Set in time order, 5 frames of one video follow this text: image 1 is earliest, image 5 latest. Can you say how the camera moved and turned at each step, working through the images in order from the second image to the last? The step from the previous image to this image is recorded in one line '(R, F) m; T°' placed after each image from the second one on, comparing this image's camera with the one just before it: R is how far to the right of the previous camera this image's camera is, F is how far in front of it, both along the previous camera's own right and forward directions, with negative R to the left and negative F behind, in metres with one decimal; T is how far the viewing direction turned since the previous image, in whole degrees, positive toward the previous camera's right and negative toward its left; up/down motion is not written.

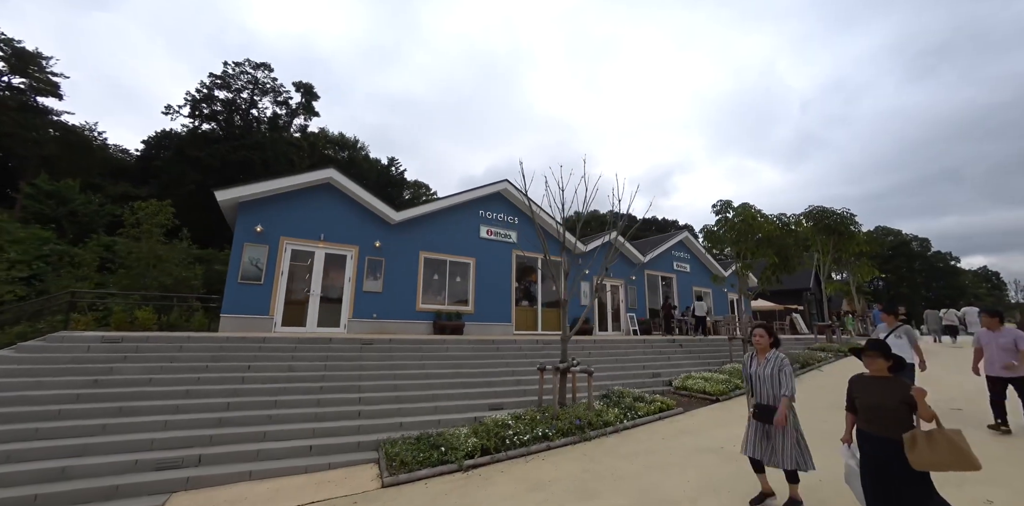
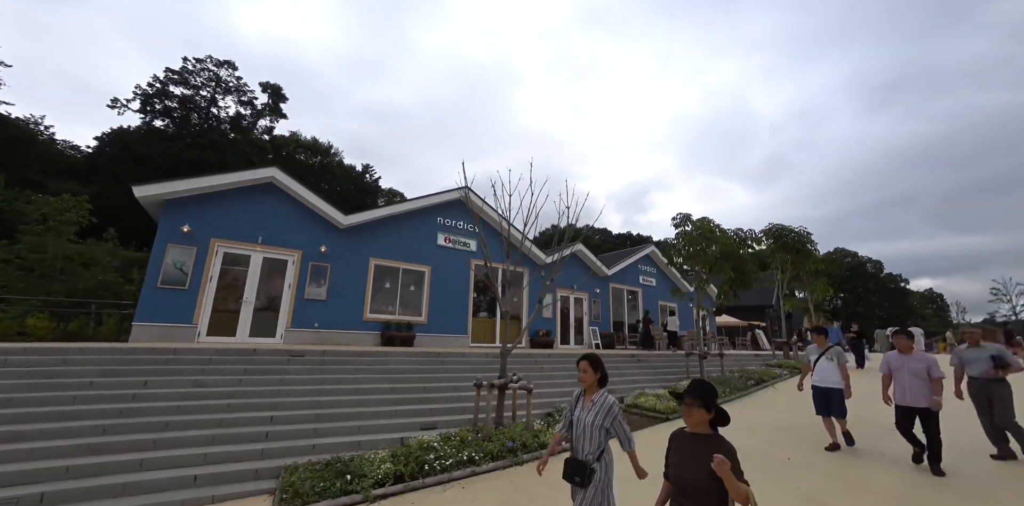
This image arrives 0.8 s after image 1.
(+0.7, +0.4) m; +3°
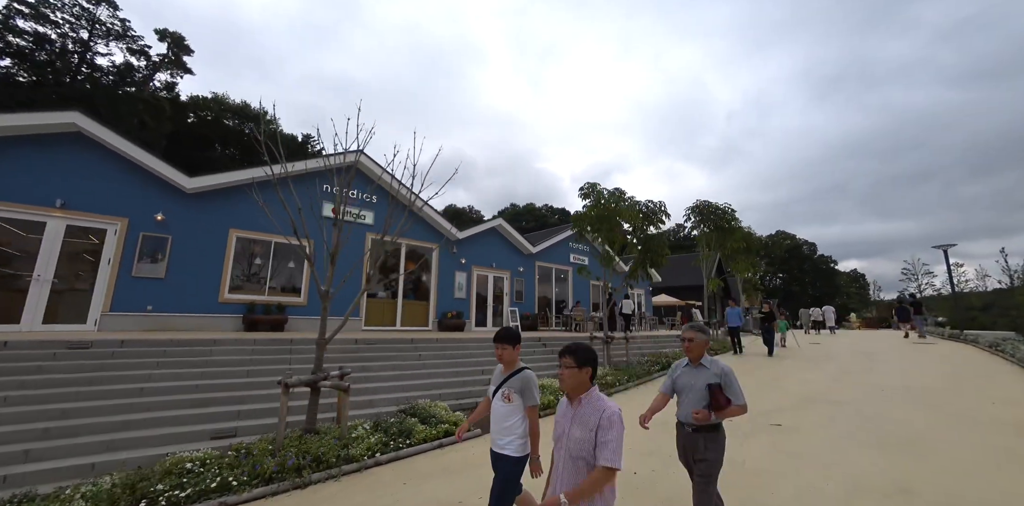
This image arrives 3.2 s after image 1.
(+2.2, +1.4) m; +5°
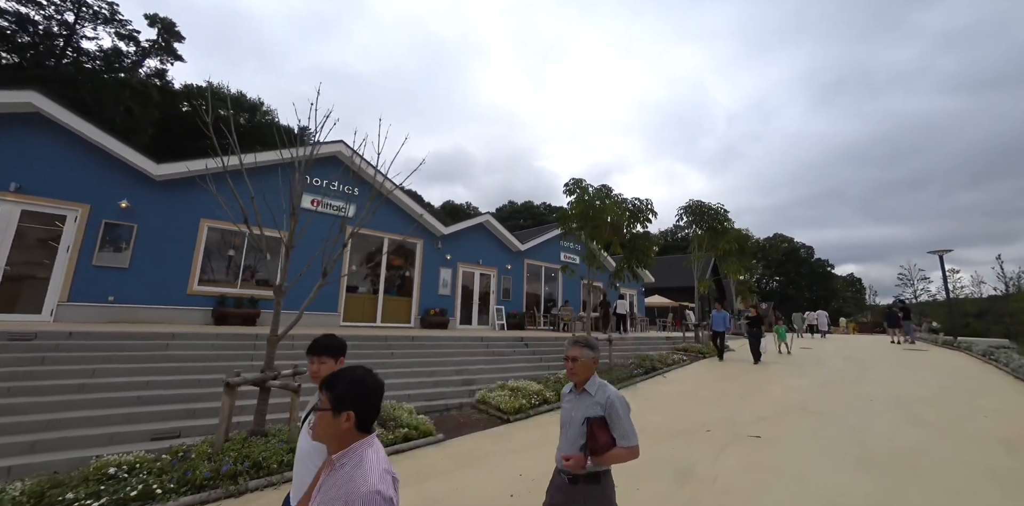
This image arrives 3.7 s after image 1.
(+0.5, +0.4) m; 0°
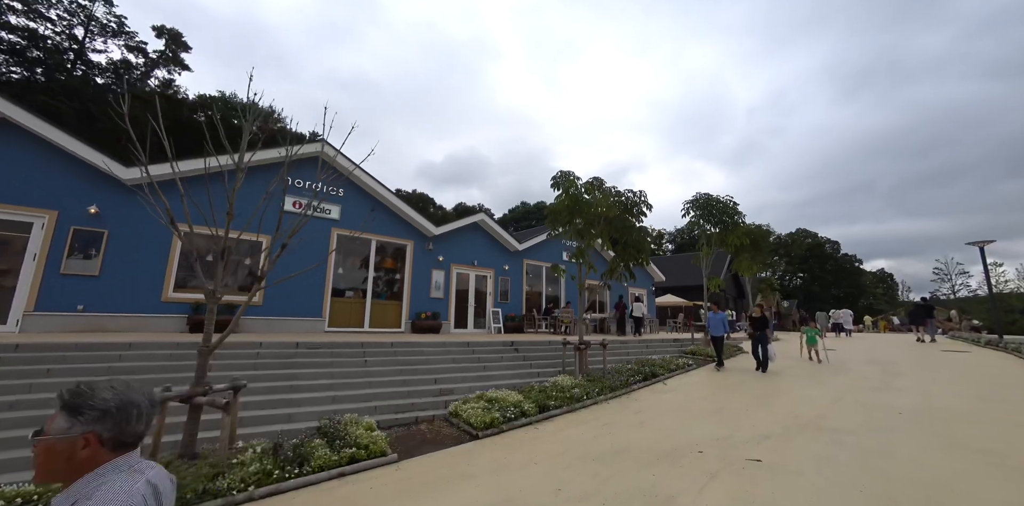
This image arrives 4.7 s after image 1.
(+0.8, +0.7) m; -2°
